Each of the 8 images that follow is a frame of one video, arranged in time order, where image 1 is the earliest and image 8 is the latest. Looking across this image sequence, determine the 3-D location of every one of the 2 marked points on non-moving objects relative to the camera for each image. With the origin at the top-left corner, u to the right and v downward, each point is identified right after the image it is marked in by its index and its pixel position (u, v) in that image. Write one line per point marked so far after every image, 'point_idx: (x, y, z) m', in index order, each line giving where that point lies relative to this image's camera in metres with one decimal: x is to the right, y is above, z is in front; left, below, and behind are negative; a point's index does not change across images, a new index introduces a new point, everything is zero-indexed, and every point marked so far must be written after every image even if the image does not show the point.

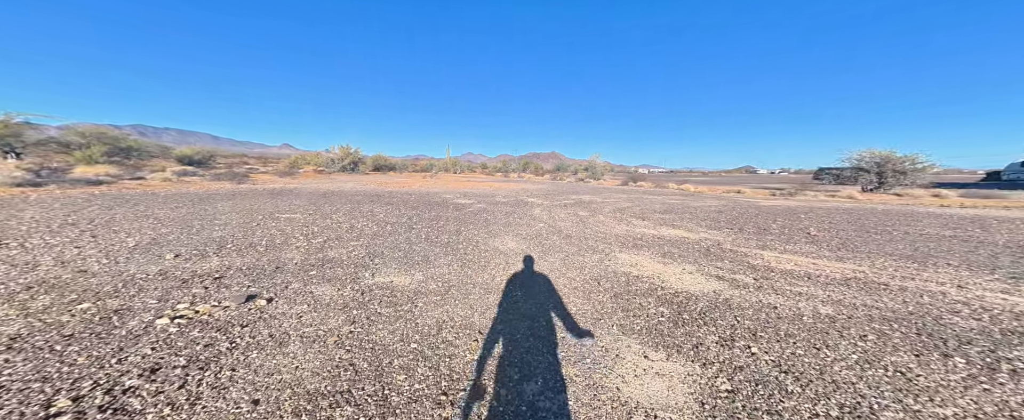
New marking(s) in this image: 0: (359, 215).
0: (-5.7, -0.2, +12.8) m
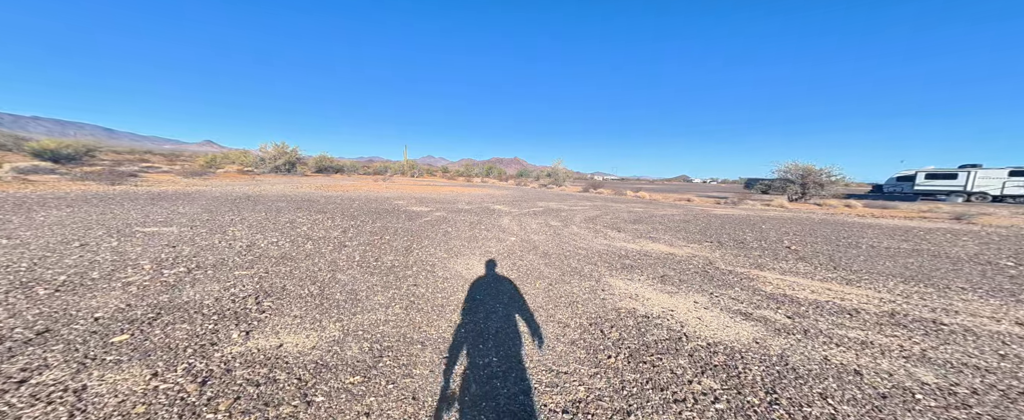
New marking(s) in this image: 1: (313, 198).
0: (-7.2, -0.5, +9.9) m
1: (-12.1, +0.6, +19.7) m
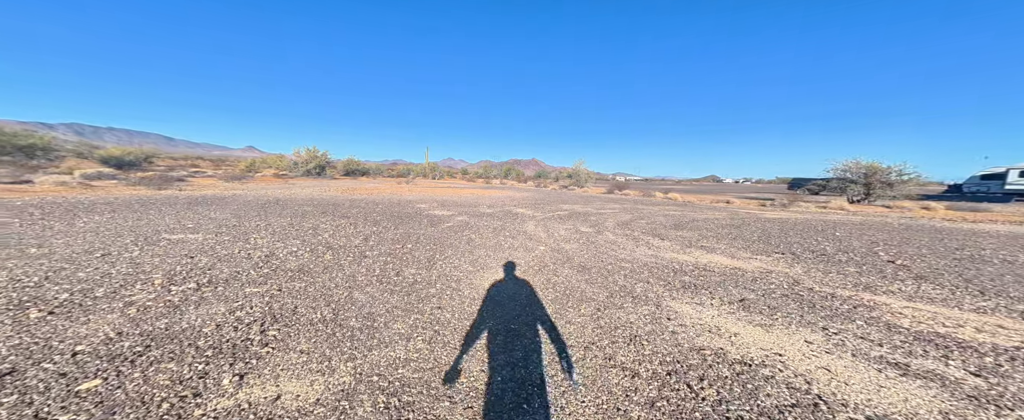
0: (-6.2, -0.7, +9.5) m
1: (-10.3, +0.4, +19.7) m
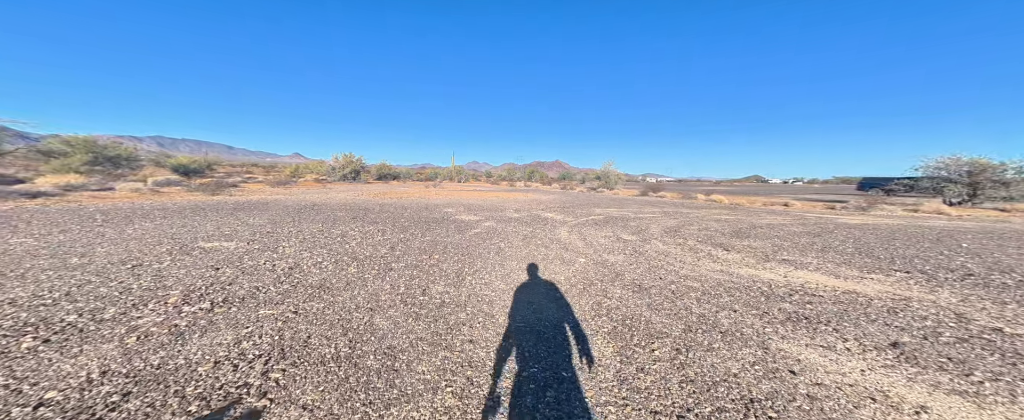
0: (-5.1, -0.9, +9.0) m
1: (-8.1, +0.1, +19.6) m
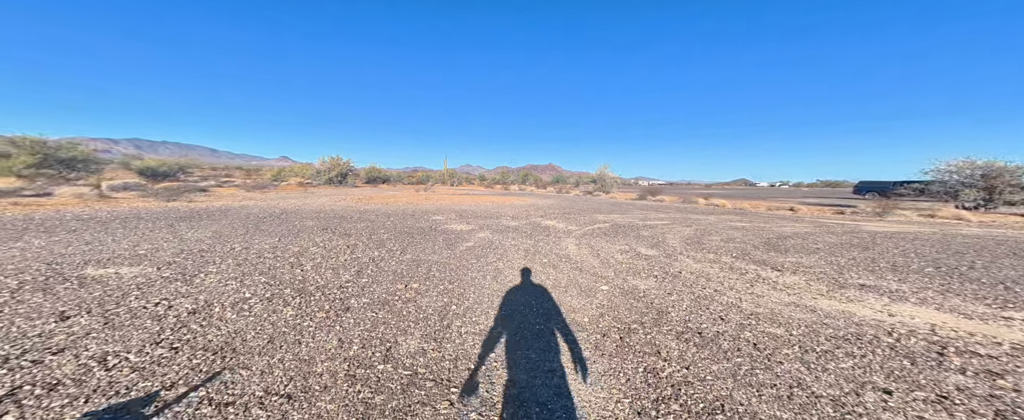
0: (-5.0, -1.1, +6.9) m
1: (-8.3, -0.2, +17.4) m
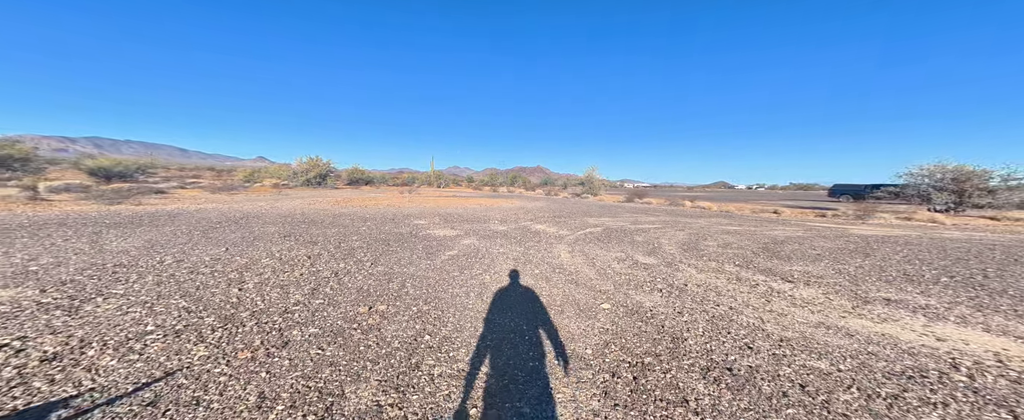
0: (-5.2, -1.2, +5.6) m
1: (-9.0, -0.4, +16.0) m
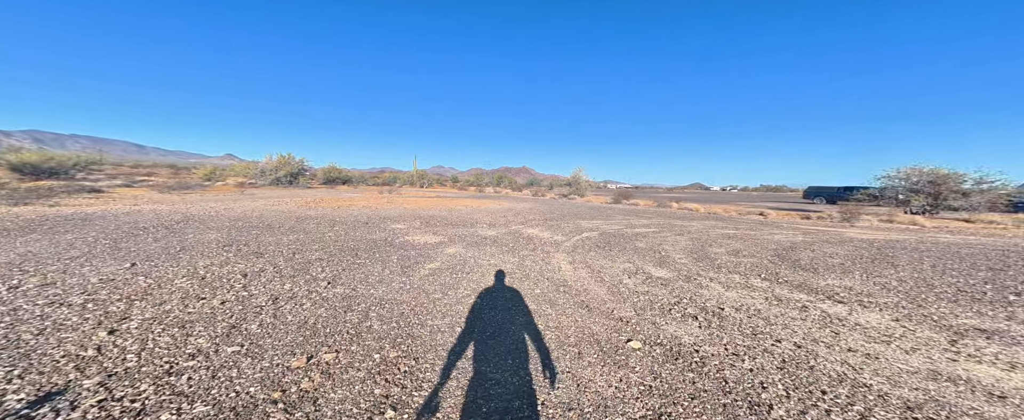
0: (-5.2, -1.3, +3.8) m
1: (-9.5, -0.5, +13.9) m
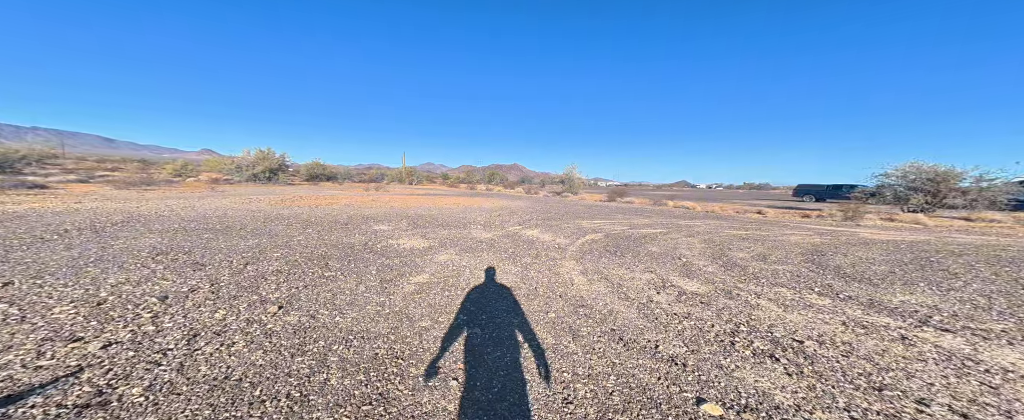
0: (-4.9, -1.4, +2.0) m
1: (-9.5, -0.5, +12.0) m
